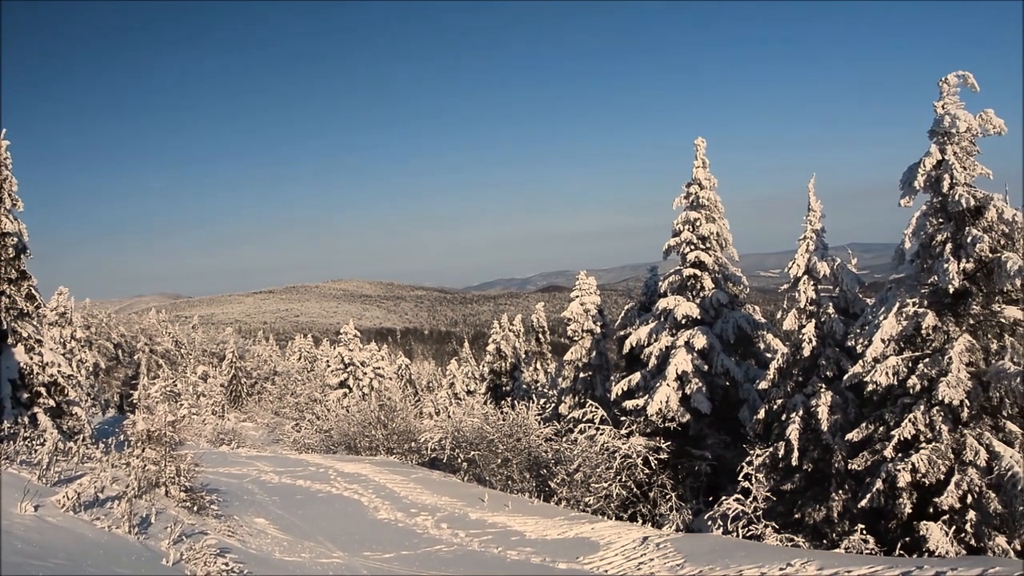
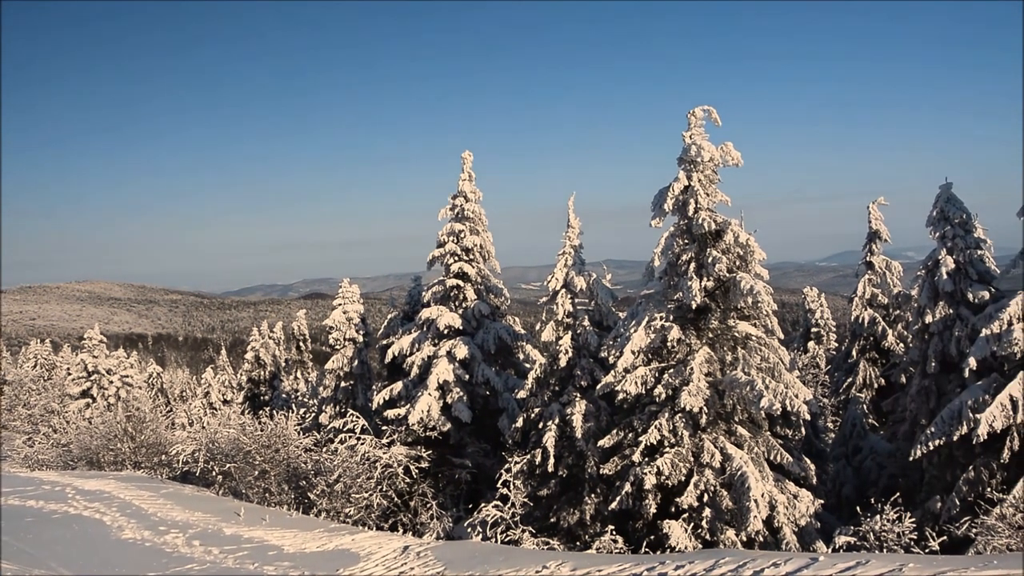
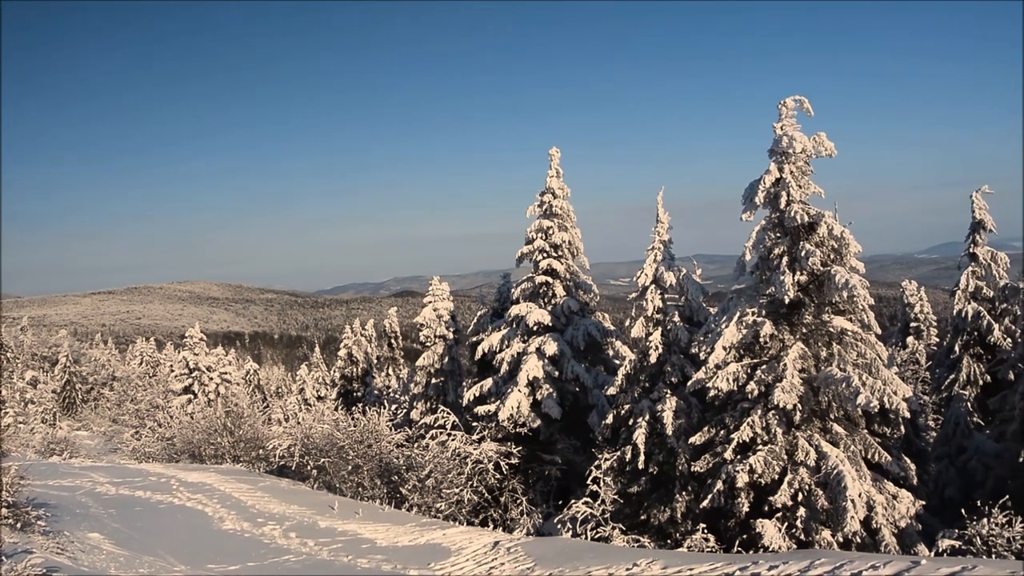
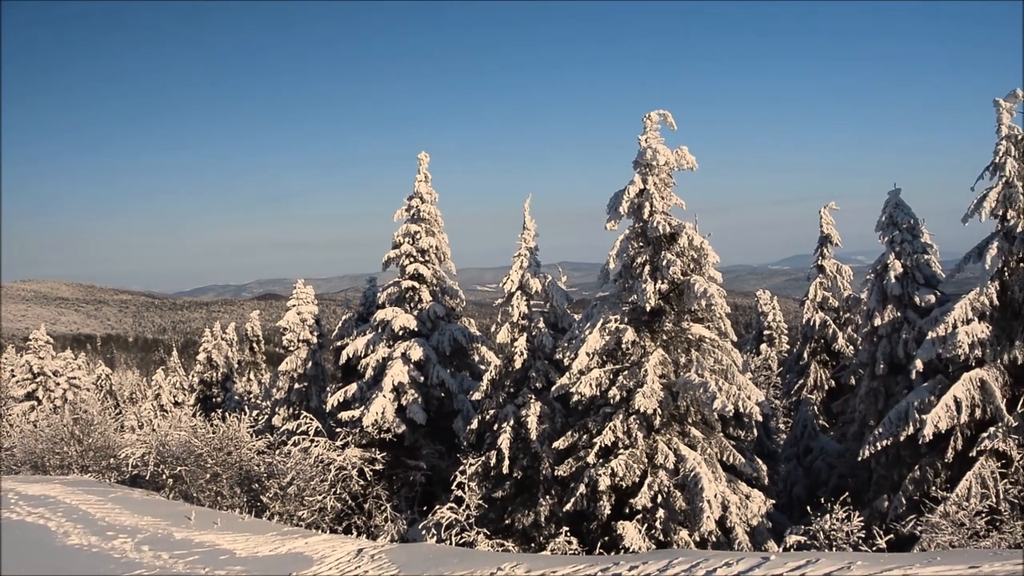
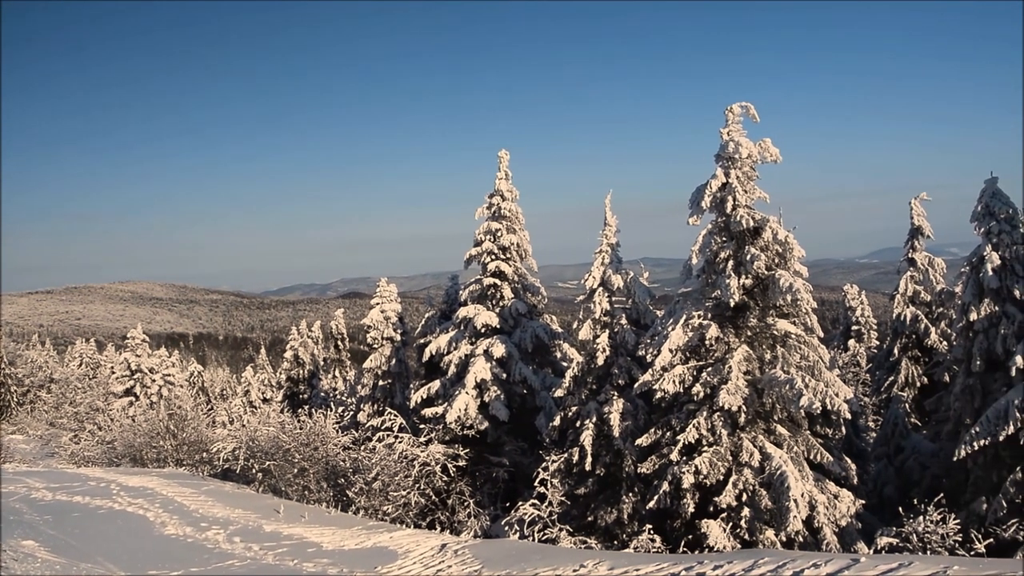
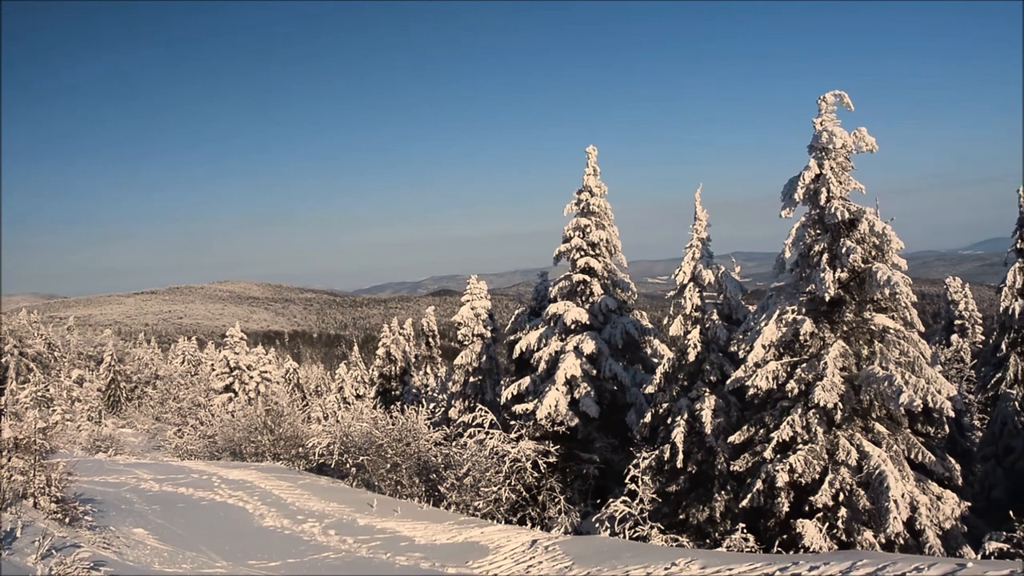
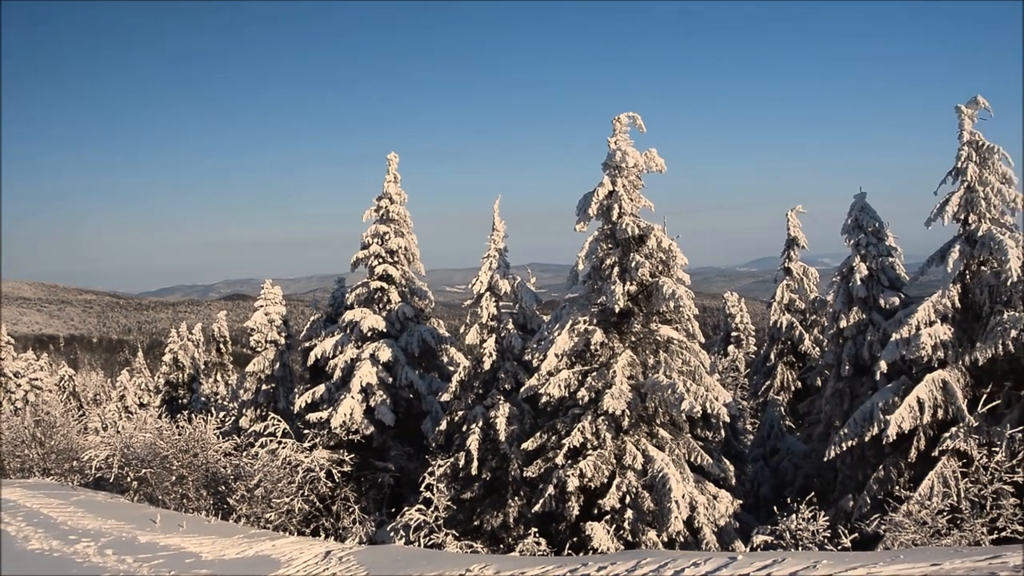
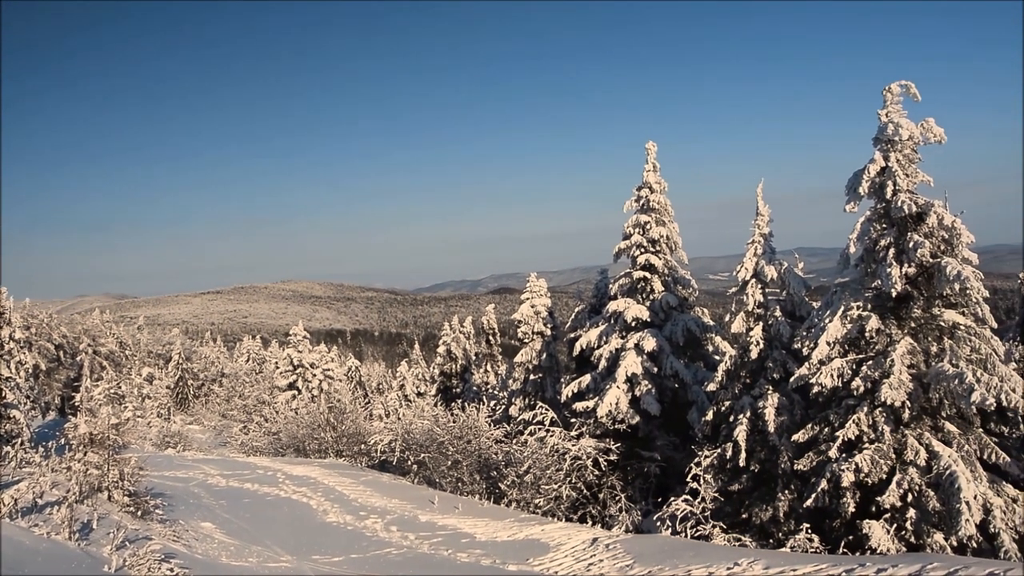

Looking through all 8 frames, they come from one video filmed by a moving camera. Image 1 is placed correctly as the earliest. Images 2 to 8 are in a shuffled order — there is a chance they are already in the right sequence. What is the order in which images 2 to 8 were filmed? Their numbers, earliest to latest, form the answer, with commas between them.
8, 6, 3, 5, 2, 4, 7
